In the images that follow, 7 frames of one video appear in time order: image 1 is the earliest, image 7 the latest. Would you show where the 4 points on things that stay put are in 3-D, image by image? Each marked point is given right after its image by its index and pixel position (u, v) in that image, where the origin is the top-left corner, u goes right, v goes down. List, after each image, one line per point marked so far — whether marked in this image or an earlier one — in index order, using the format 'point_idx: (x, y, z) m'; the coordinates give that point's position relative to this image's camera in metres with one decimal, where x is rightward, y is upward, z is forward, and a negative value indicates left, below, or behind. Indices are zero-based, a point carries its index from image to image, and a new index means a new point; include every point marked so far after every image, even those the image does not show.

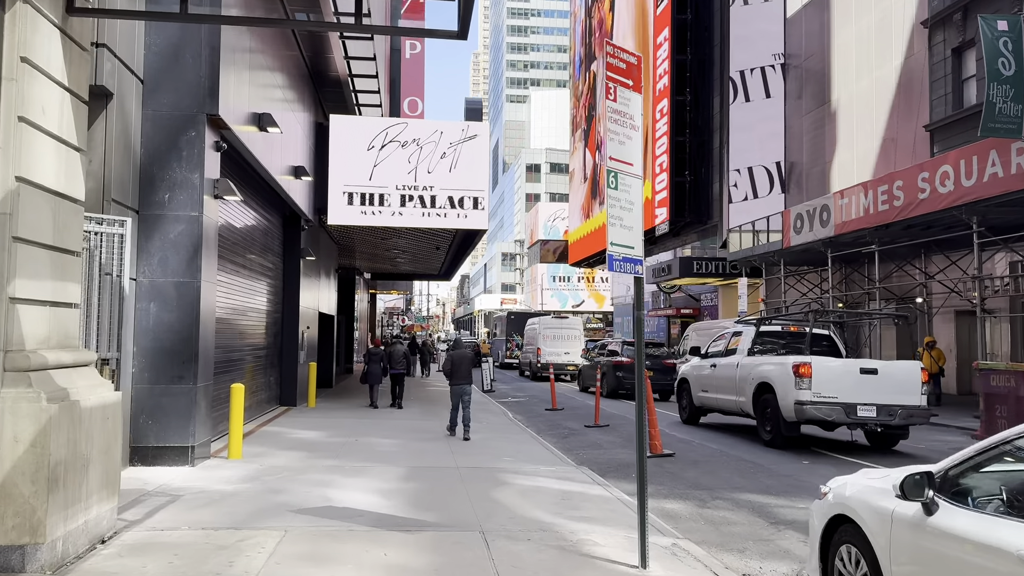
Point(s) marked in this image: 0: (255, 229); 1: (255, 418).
0: (-4.7, +1.1, +14.4) m
1: (-4.5, -2.3, +13.8) m
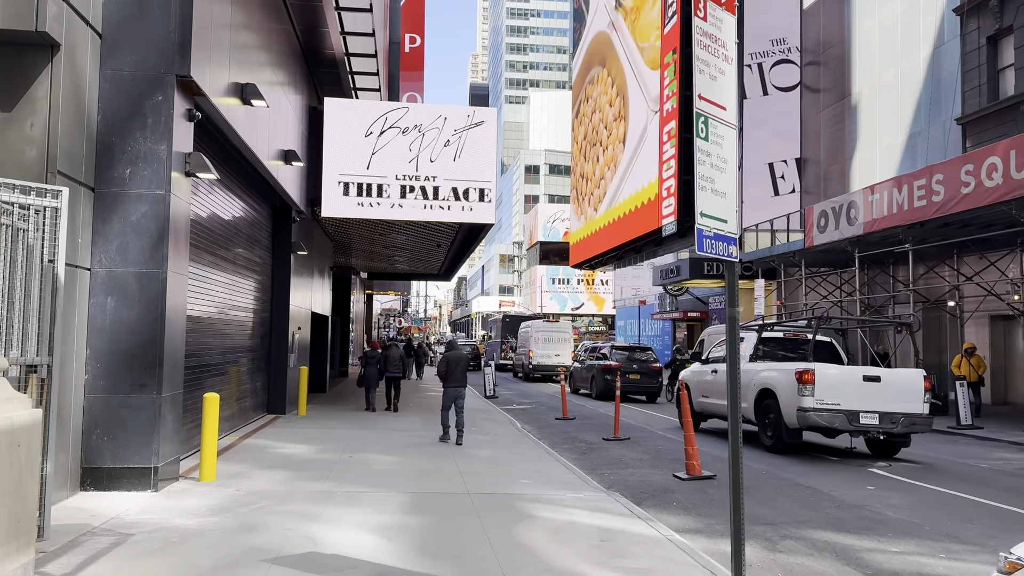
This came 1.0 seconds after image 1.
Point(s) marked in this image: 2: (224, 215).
0: (-4.5, +1.1, +13.1) m
1: (-4.3, -2.2, +12.5) m
2: (-4.4, +1.1, +12.3) m
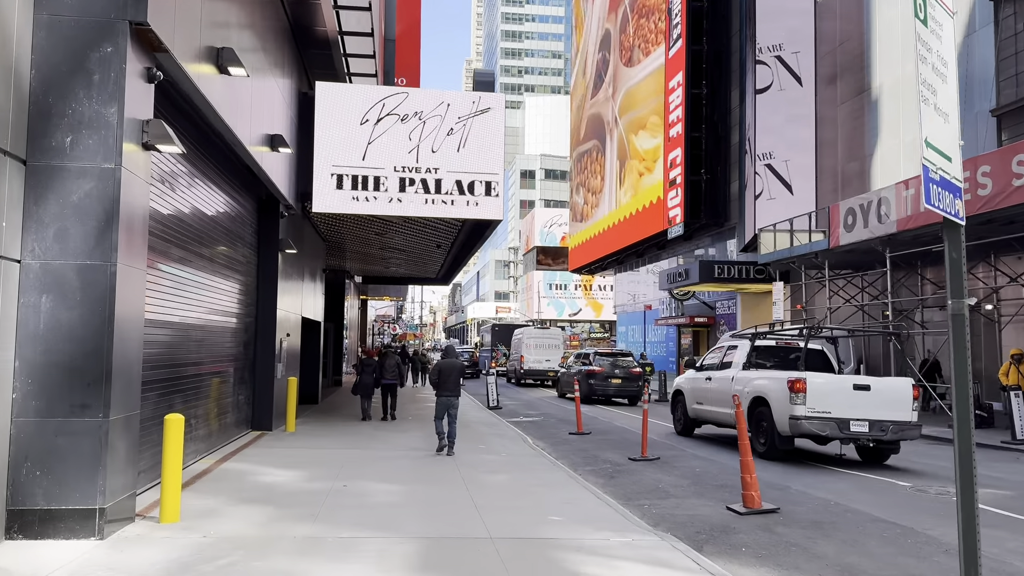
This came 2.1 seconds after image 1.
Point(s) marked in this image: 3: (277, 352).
0: (-4.3, +1.1, +11.7) m
1: (-4.1, -2.2, +11.0) m
2: (-4.2, +1.1, +10.9) m
3: (-4.0, -1.1, +13.5) m
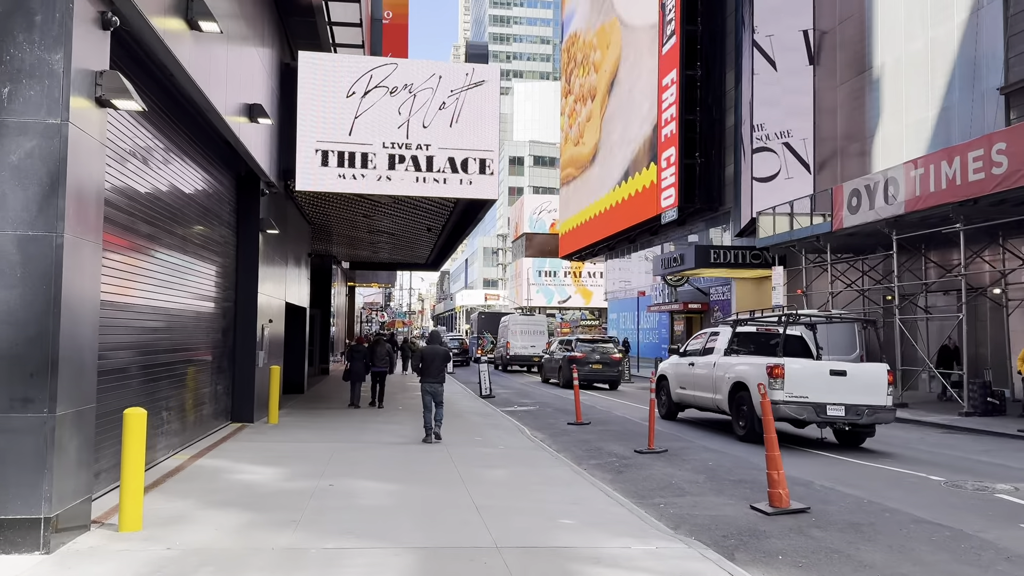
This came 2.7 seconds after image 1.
0: (-4.3, +1.4, +10.8) m
1: (-4.1, -2.0, +10.2) m
2: (-4.2, +1.3, +10.0) m
3: (-4.1, -0.8, +12.7) m
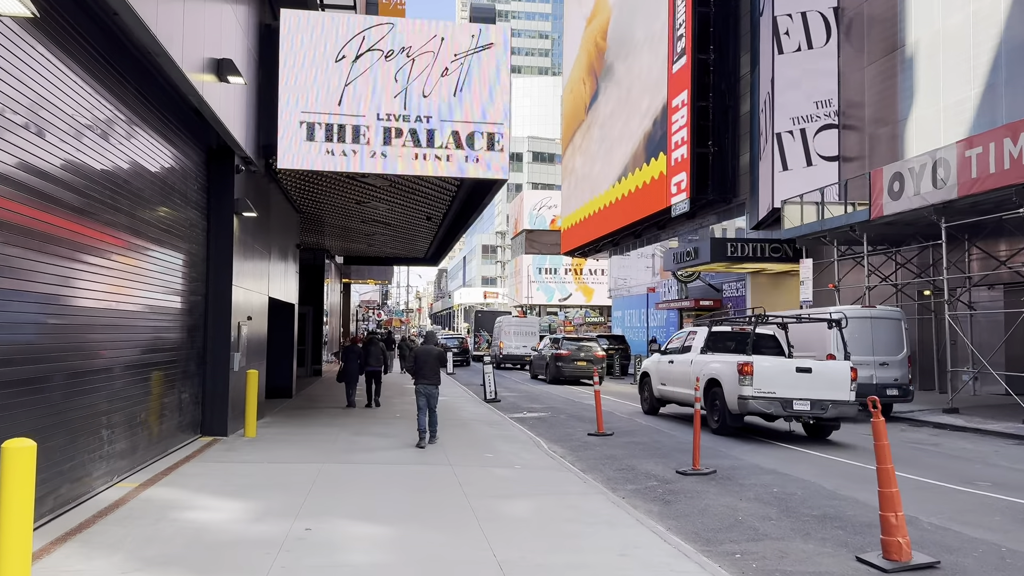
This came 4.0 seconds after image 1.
0: (-4.1, +1.5, +9.1) m
1: (-3.9, -1.9, +8.5) m
2: (-4.0, +1.4, +8.3) m
3: (-3.9, -0.7, +11.0) m
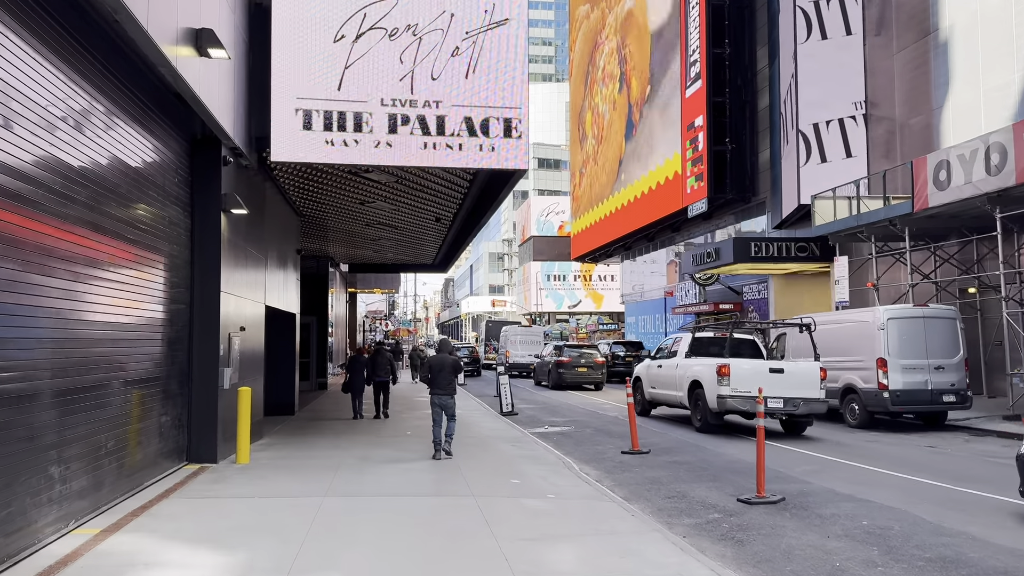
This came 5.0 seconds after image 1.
0: (-3.9, +1.4, +7.9) m
1: (-3.6, -2.0, +7.3) m
2: (-3.8, +1.3, +7.1) m
3: (-3.5, -0.8, +9.8) m
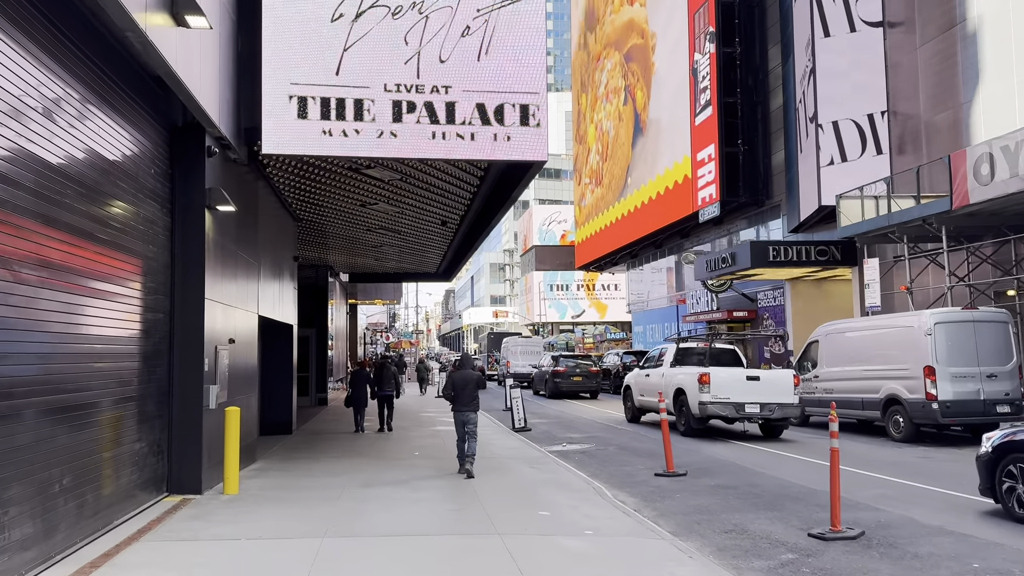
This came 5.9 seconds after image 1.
0: (-3.6, +1.3, +6.8) m
1: (-3.3, -2.0, +6.2) m
2: (-3.5, +1.3, +6.0) m
3: (-3.3, -0.9, +8.7) m
